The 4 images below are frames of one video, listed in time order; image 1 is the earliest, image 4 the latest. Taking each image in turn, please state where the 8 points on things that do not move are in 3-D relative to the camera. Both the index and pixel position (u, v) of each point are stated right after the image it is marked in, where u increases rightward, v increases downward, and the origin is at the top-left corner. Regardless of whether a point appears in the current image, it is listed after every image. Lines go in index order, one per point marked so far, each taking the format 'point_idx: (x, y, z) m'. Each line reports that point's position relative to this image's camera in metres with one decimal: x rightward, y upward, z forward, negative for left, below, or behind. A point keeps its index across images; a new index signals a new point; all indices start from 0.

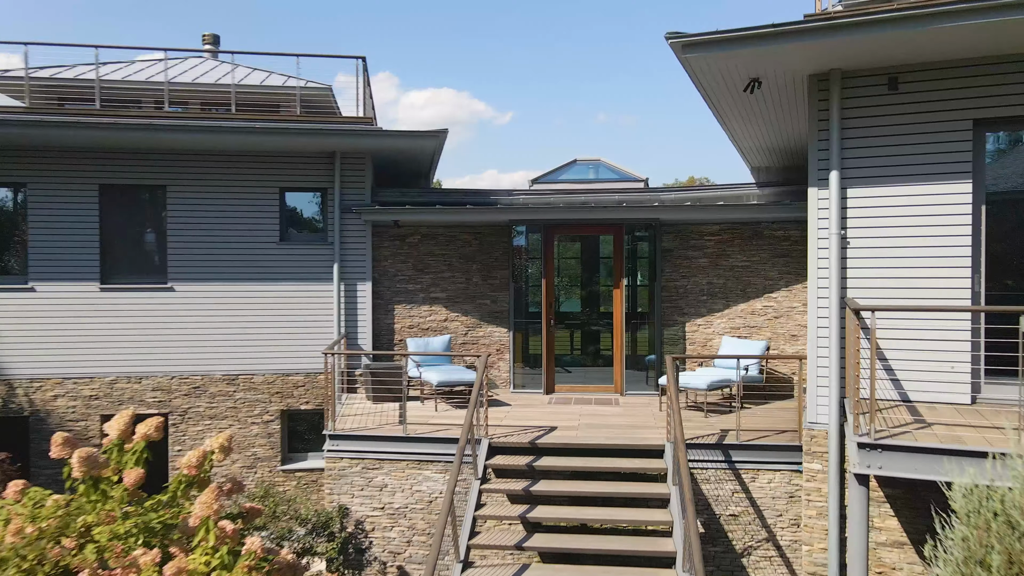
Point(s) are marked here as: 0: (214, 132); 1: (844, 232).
0: (-3.4, +1.8, +8.8) m
1: (+2.5, +0.4, +5.8) m
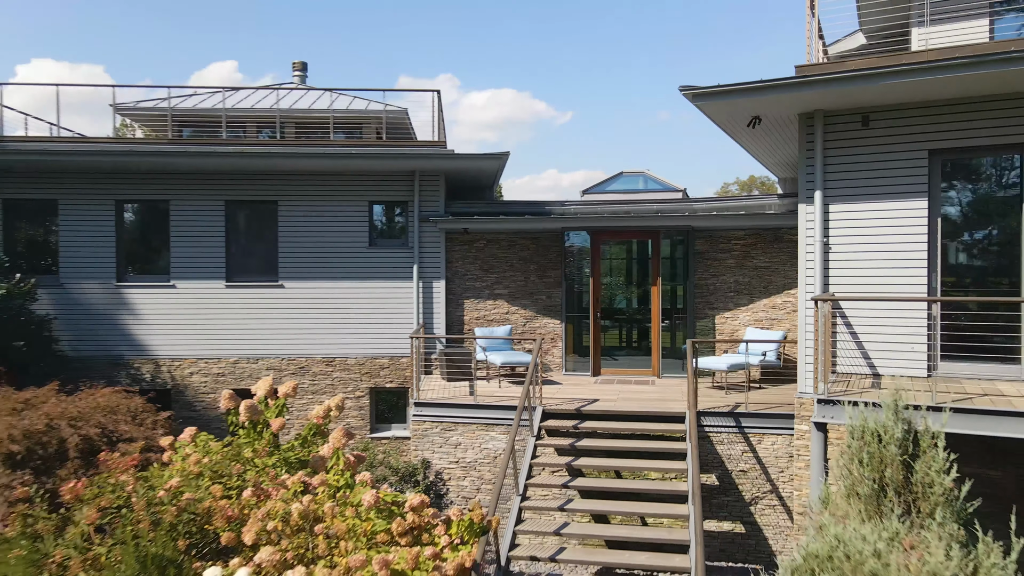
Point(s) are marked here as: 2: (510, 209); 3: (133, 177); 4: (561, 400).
0: (-2.7, +1.8, +10.6) m
1: (+3.0, +0.5, +7.3) m
2: (0.0, +1.2, +11.7) m
3: (-5.5, +1.6, +11.2) m
4: (+0.6, -1.3, +9.0) m
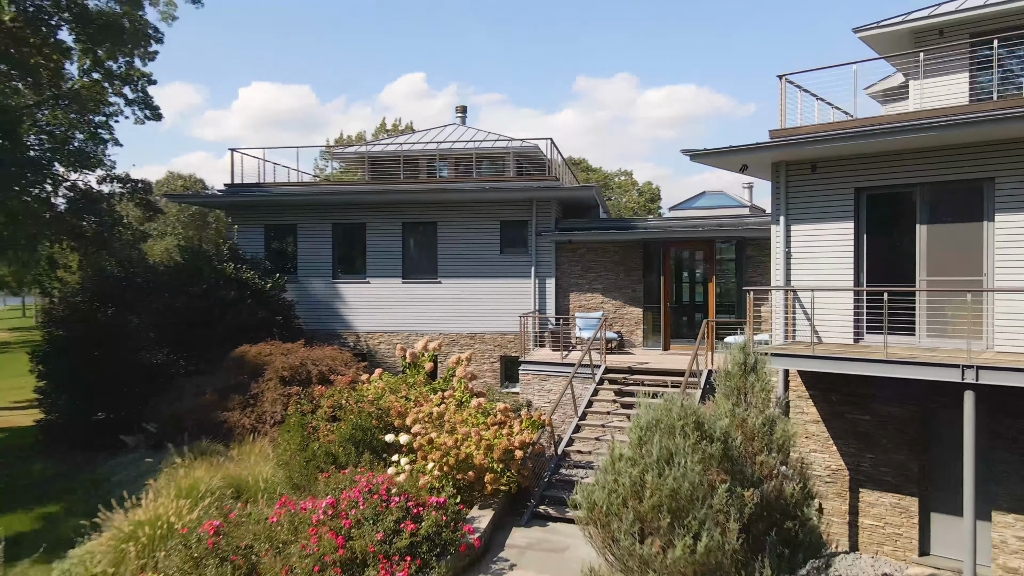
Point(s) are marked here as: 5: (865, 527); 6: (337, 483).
0: (-1.0, +1.9, +15.1) m
1: (+3.8, +0.5, +10.5) m
2: (+1.9, +1.3, +15.6) m
3: (-3.6, +1.7, +16.3) m
4: (+1.9, -1.2, +12.8) m
5: (+4.6, -3.1, +9.9) m
6: (-1.9, -2.1, +8.4) m
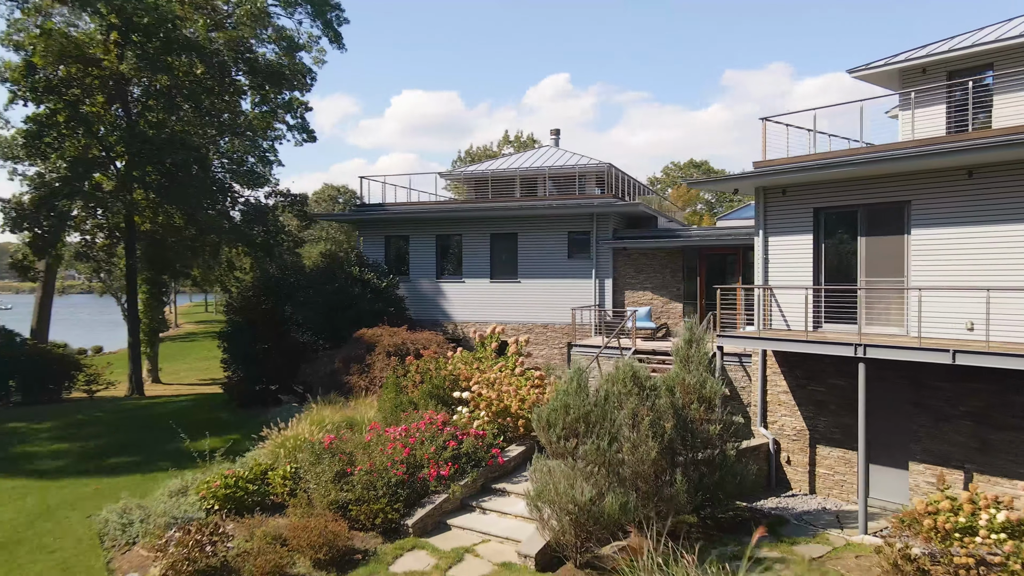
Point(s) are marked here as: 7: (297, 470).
0: (+0.6, +1.9, +18.7) m
1: (+4.4, +0.5, +13.3) m
2: (+3.5, +1.3, +18.6) m
3: (-1.8, +1.7, +20.3) m
4: (+2.9, -1.2, +15.9) m
5: (+5.1, -3.1, +12.5) m
6: (-1.6, -2.1, +12.2) m
7: (-3.1, -2.6, +10.9) m
